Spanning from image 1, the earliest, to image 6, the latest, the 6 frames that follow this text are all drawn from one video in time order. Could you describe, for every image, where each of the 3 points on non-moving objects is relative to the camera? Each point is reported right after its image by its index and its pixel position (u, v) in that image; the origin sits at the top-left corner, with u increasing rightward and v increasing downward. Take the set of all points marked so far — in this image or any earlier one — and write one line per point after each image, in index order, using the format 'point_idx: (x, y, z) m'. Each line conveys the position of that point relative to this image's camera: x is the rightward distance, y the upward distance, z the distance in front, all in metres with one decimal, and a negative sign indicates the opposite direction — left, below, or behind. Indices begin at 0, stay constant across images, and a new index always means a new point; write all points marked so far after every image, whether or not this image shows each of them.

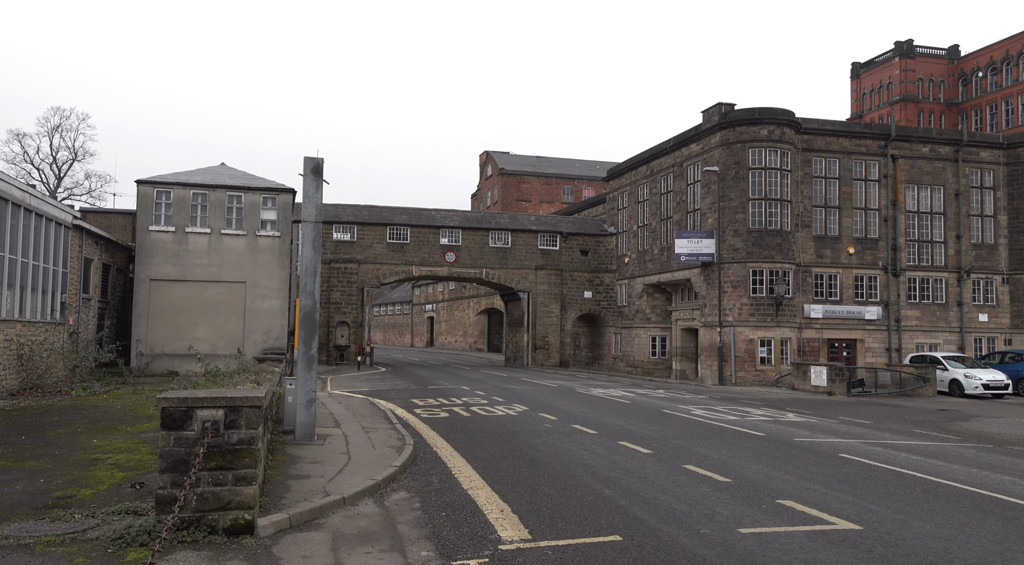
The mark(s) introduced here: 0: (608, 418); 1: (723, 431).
0: (+1.9, -2.7, +14.5) m
1: (+3.7, -2.6, +12.8) m
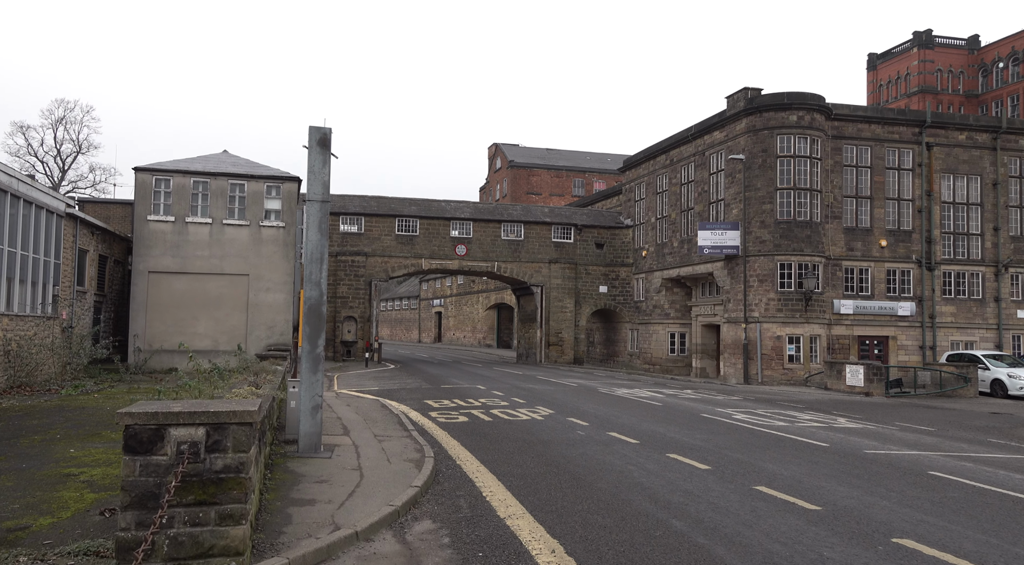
0: (+2.4, -2.5, +13.1) m
1: (+4.2, -2.5, +11.4) m
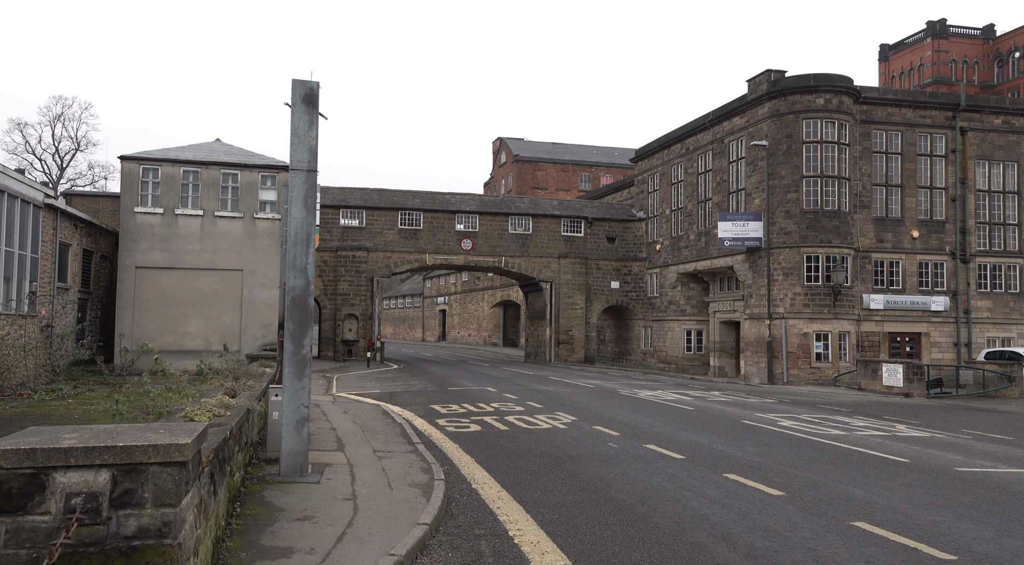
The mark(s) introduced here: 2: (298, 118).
0: (+2.7, -2.4, +11.4) m
1: (+4.5, -2.3, +9.7) m
2: (-2.3, +1.8, +7.7) m
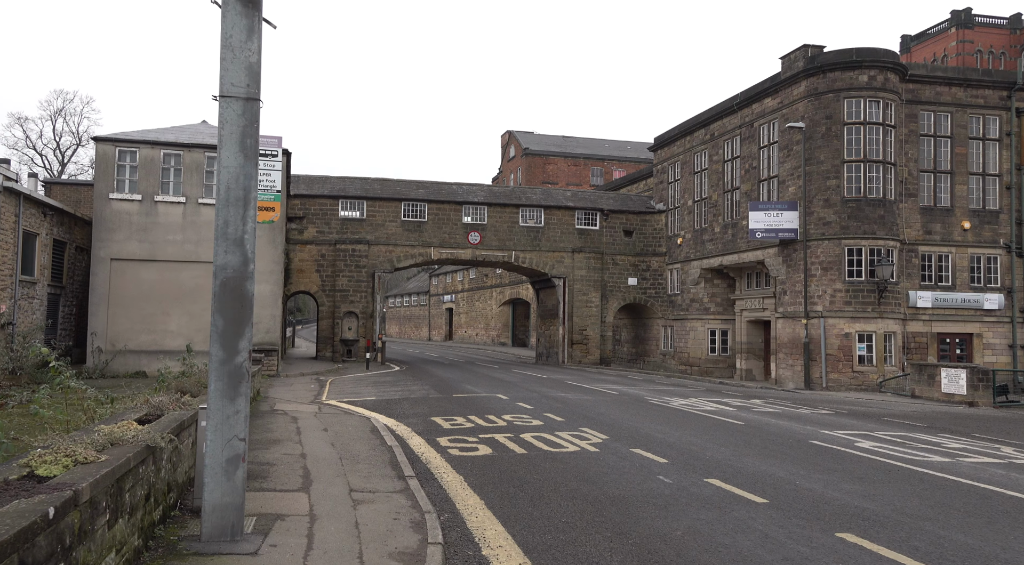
0: (+3.0, -2.2, +9.0) m
1: (+4.7, -2.1, +7.3) m
2: (-2.1, +1.9, +5.4) m
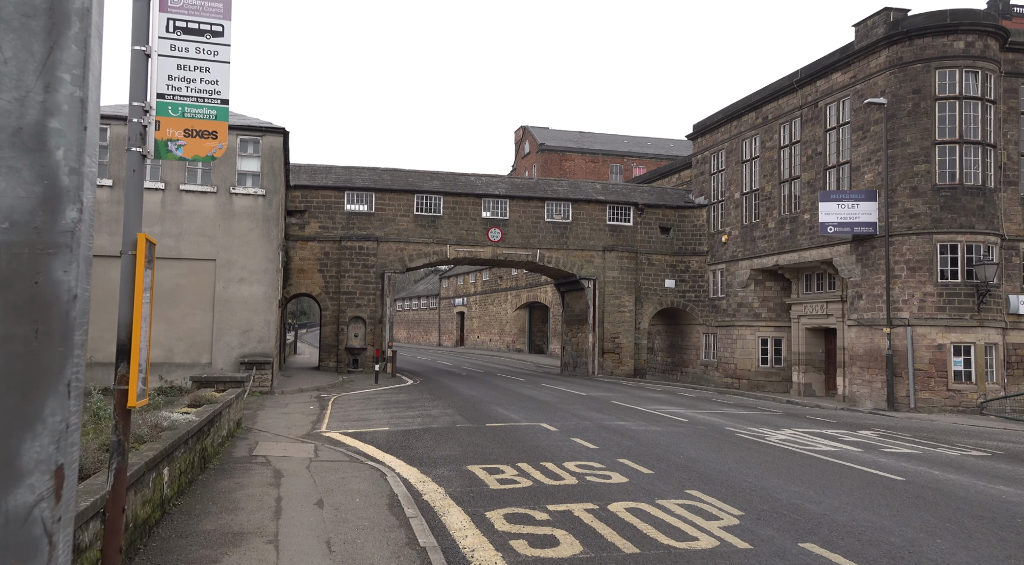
0: (+3.8, -2.2, +5.4) m
1: (+5.6, -2.1, +3.7) m
2: (-1.2, +2.0, +1.8) m
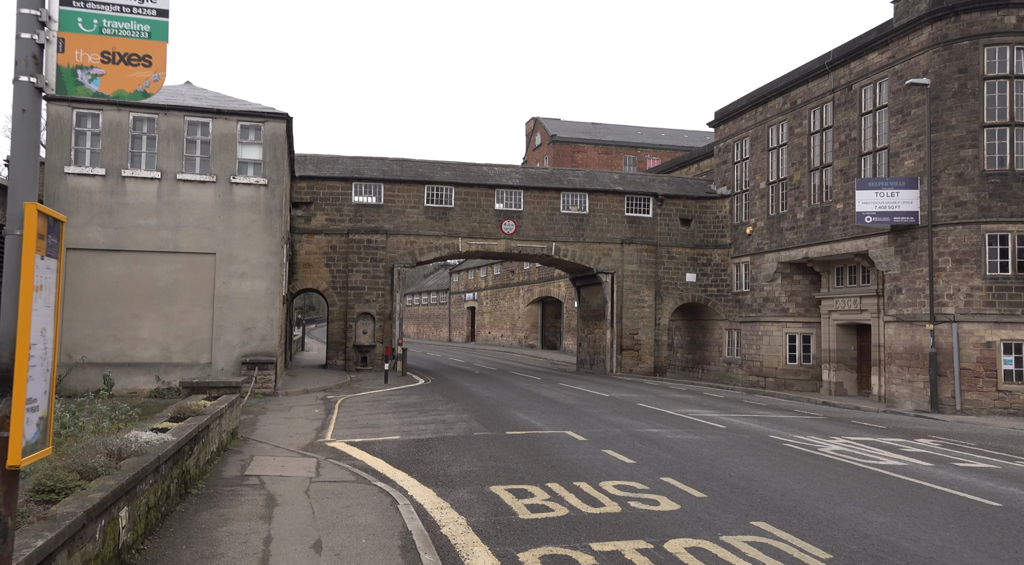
0: (+4.1, -2.2, +4.1) m
1: (+5.8, -2.1, +2.4) m
2: (-1.0, +2.0, +0.5) m
